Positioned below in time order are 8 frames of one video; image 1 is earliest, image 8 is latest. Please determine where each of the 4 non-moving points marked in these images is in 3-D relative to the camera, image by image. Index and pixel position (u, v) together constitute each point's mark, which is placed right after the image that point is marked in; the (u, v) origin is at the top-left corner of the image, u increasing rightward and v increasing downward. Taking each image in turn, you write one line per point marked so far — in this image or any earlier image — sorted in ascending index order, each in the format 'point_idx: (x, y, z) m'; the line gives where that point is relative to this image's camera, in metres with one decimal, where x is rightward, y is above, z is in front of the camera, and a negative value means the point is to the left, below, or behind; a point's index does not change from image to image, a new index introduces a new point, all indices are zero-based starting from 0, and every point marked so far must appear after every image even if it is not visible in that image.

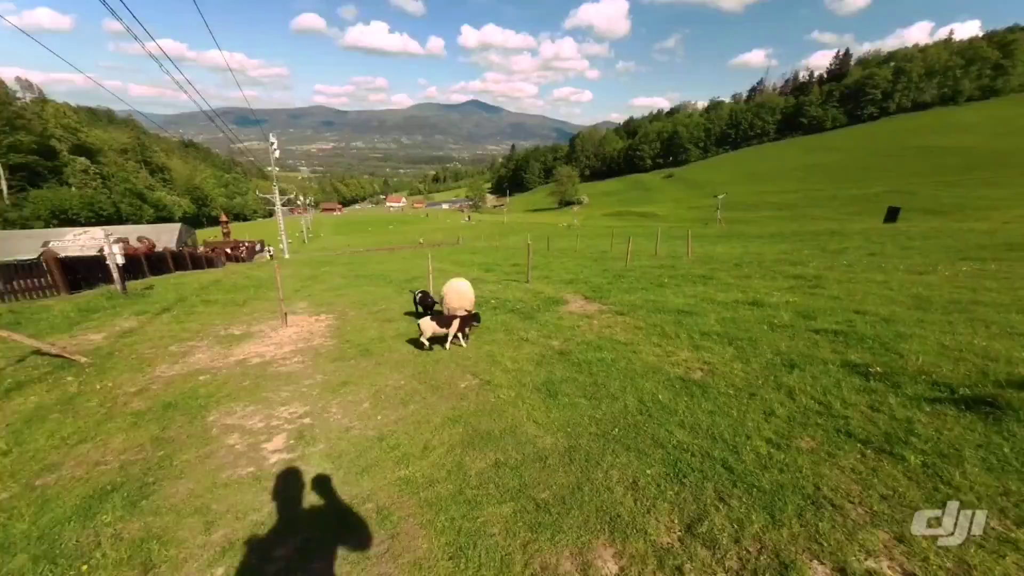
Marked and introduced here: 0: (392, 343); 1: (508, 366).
0: (-5.2, -2.5, +17.2) m
1: (-0.2, -2.6, +13.1) m
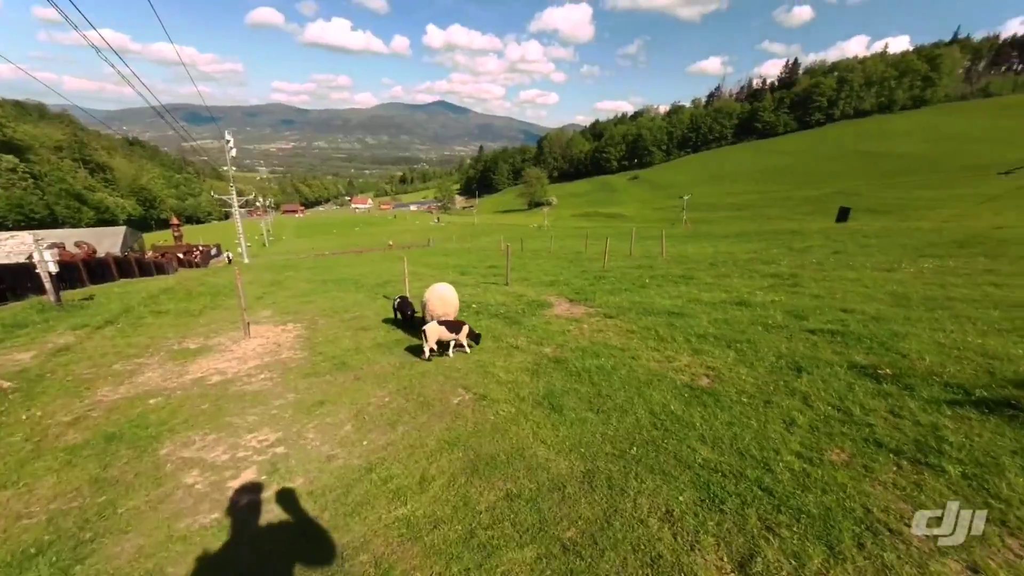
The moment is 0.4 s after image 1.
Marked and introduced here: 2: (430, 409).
0: (-5.7, -2.7, +16.0) m
1: (-0.4, -2.8, +12.2) m
2: (-2.2, -3.3, +10.6) m
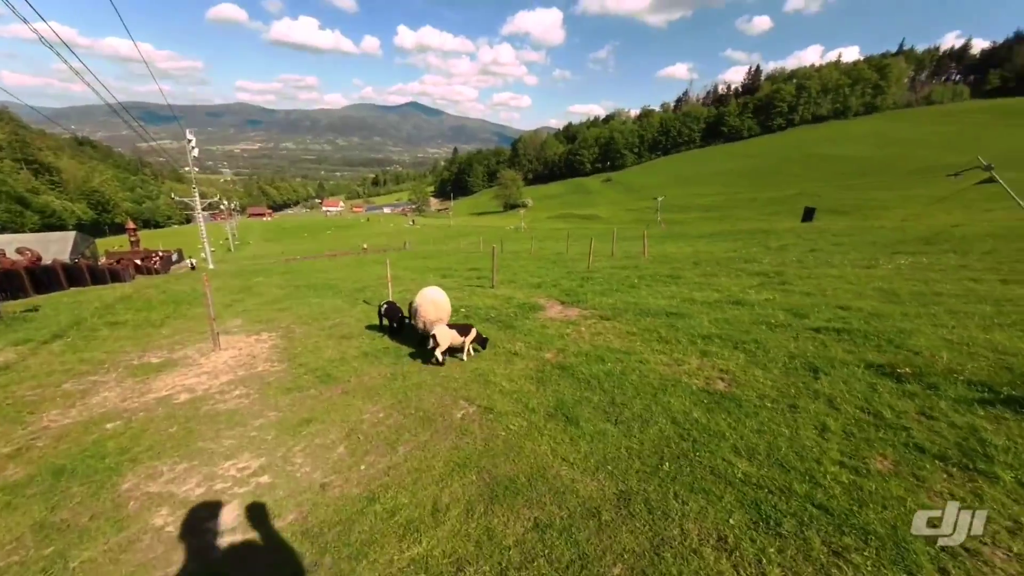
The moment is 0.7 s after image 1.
0: (-5.8, -2.9, +14.9) m
1: (-0.2, -2.9, +11.4) m
2: (-2.0, -3.4, +9.7) m
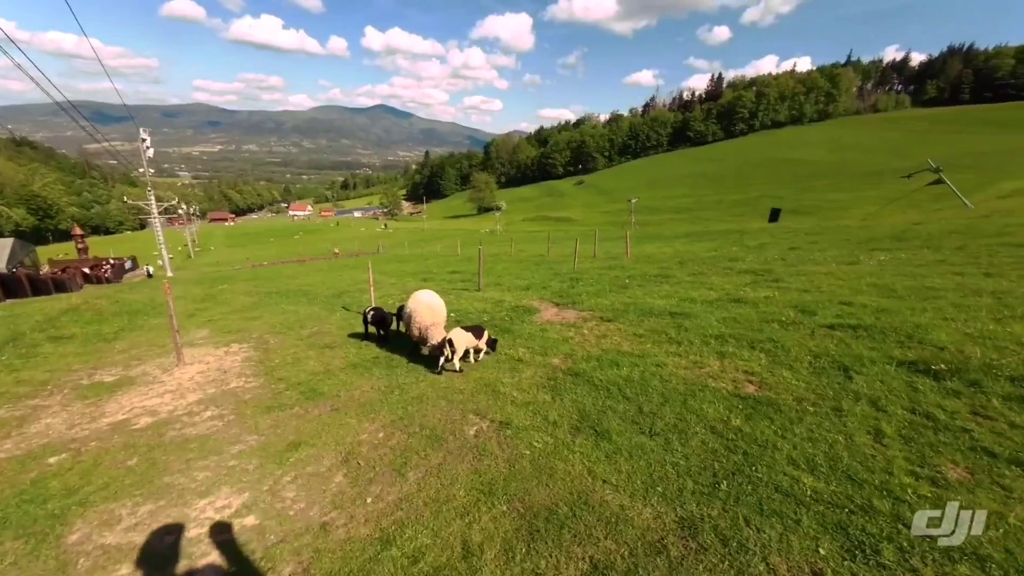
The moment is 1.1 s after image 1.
0: (-5.7, -3.1, +13.5) m
1: (+0.1, -2.9, +10.5) m
2: (-1.5, -3.4, +8.6) m
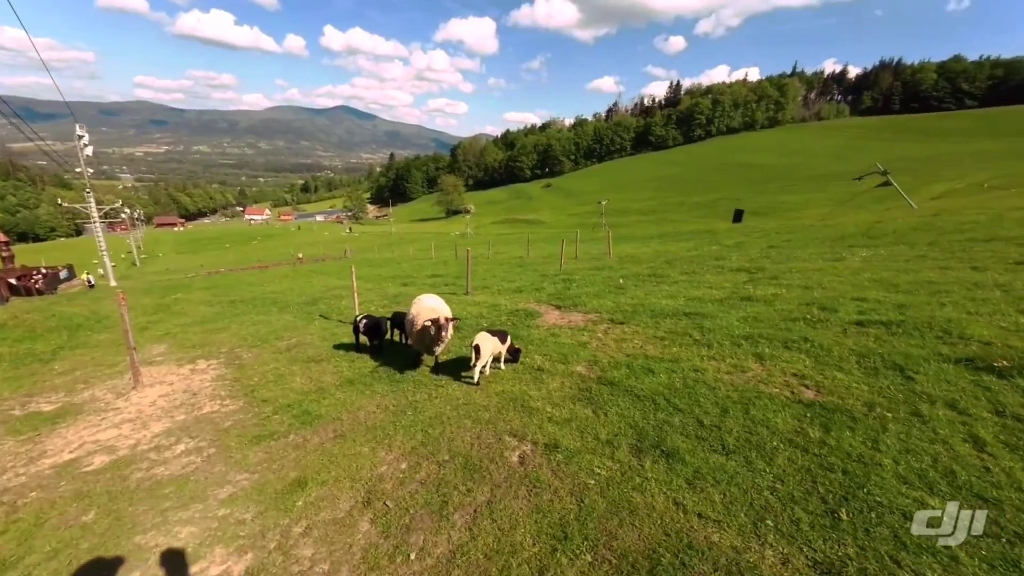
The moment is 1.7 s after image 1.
0: (-5.0, -3.3, +11.9) m
1: (+1.0, -3.0, +9.3) m
2: (-0.5, -3.5, +7.4) m
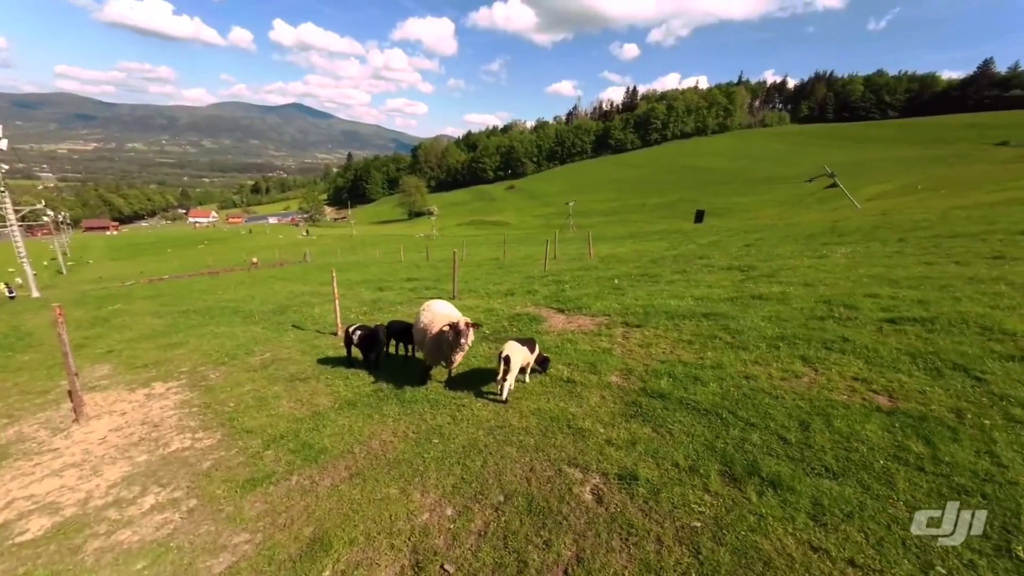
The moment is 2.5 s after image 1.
0: (-4.2, -3.5, +10.2) m
1: (+2.0, -3.1, +8.2) m
2: (+0.8, -3.6, +6.1) m
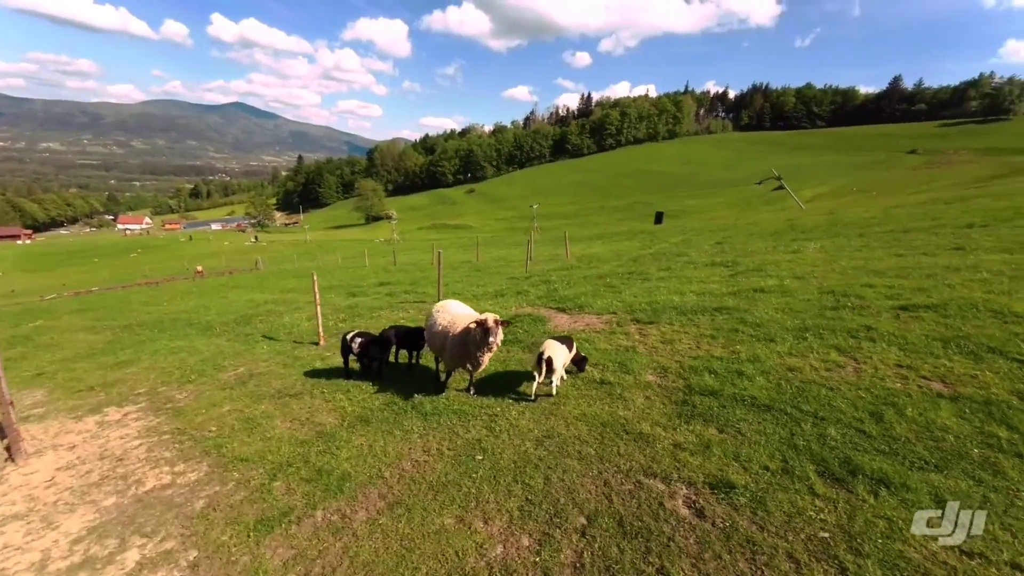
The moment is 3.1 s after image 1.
0: (-3.2, -3.5, +8.9) m
1: (+3.1, -2.9, +7.5) m
2: (+2.1, -3.4, +5.3) m
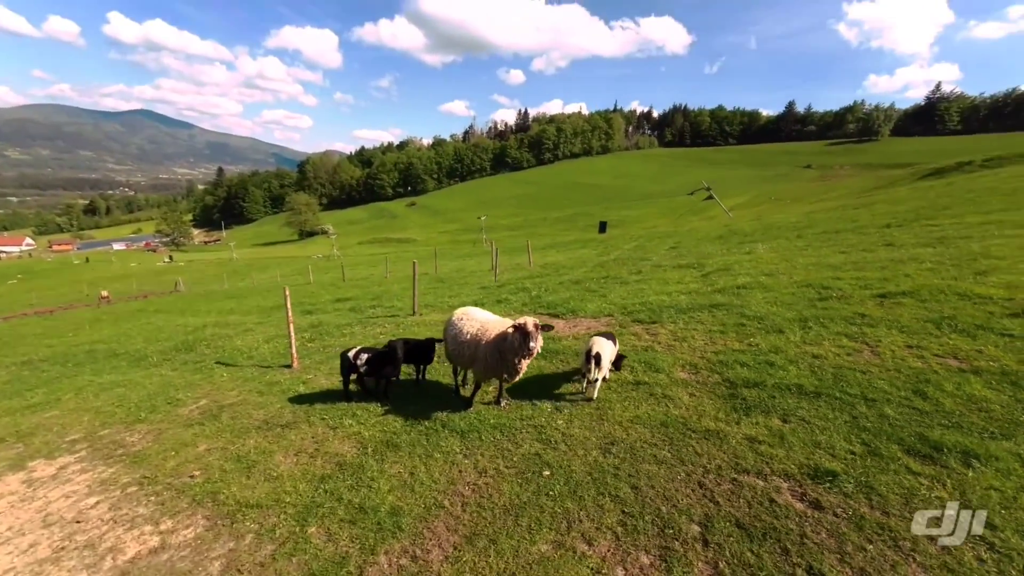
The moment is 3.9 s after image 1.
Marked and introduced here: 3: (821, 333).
0: (-2.0, -3.6, +7.8) m
1: (+4.4, -2.7, +7.4) m
2: (+3.7, -3.2, +5.0) m
3: (+8.9, -1.3, +11.3) m
